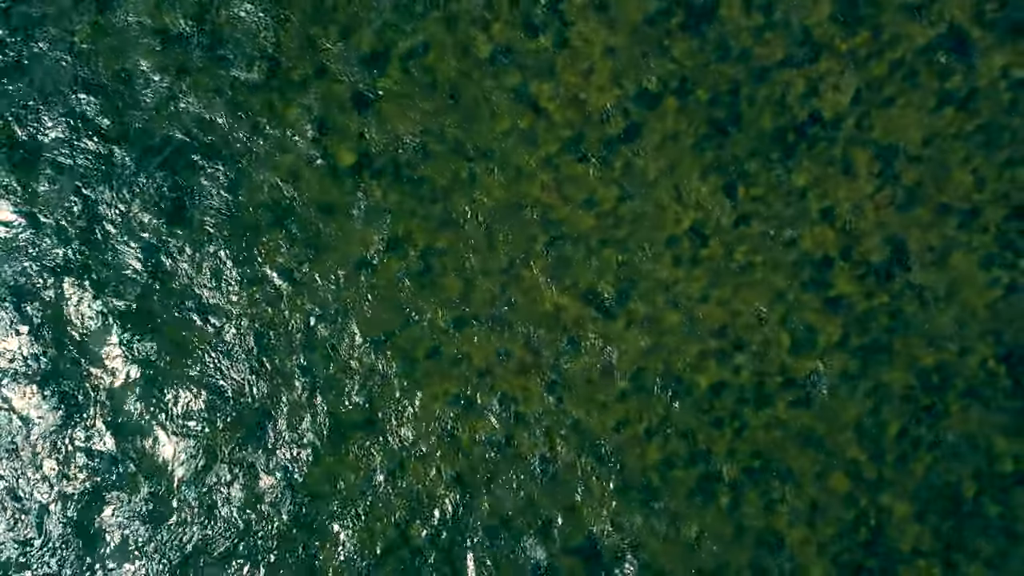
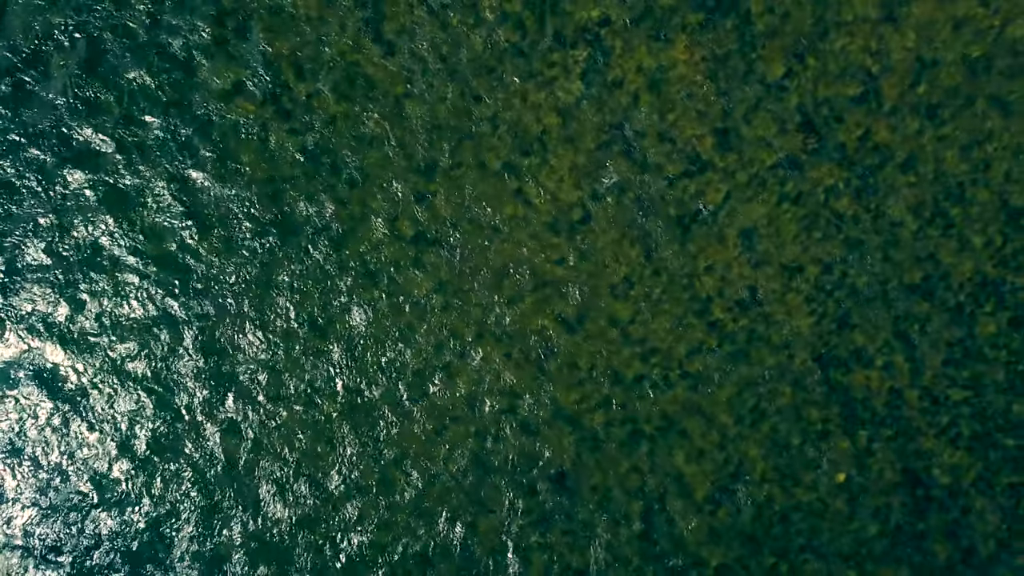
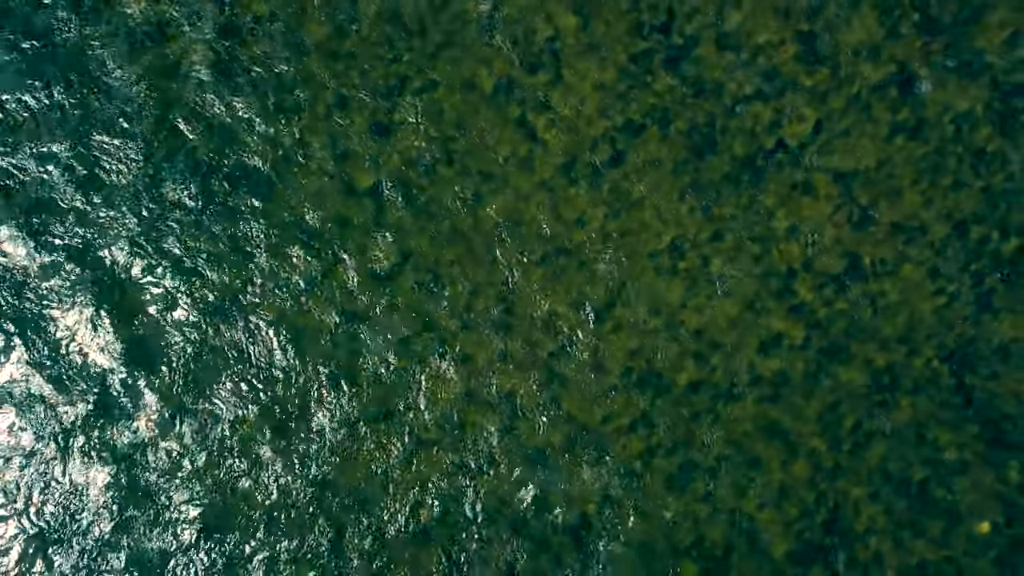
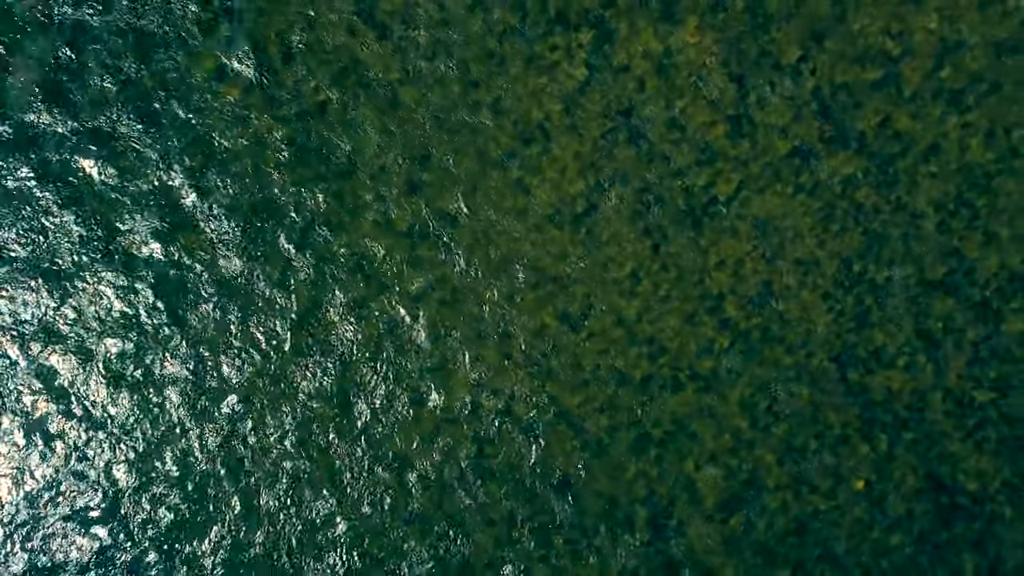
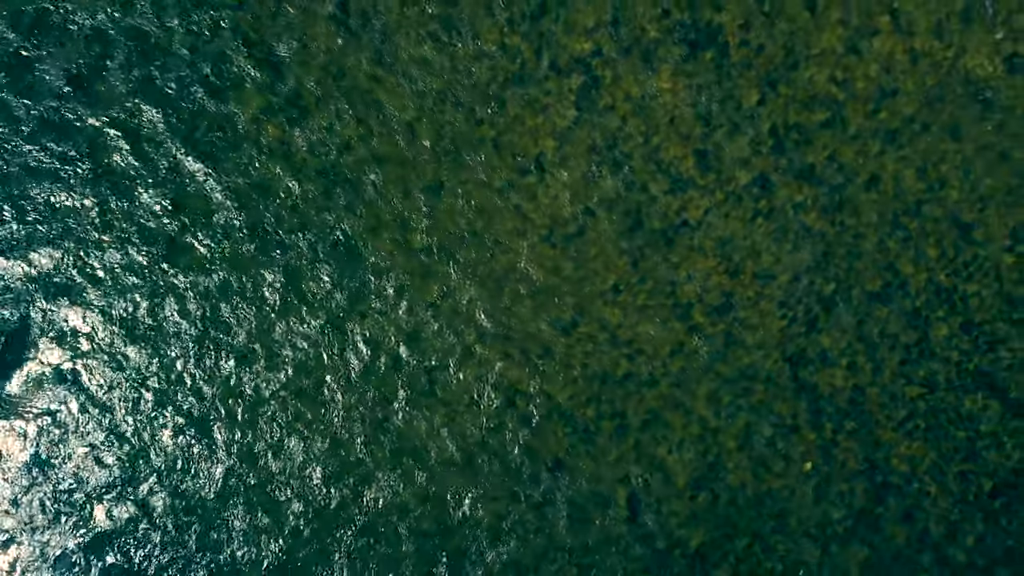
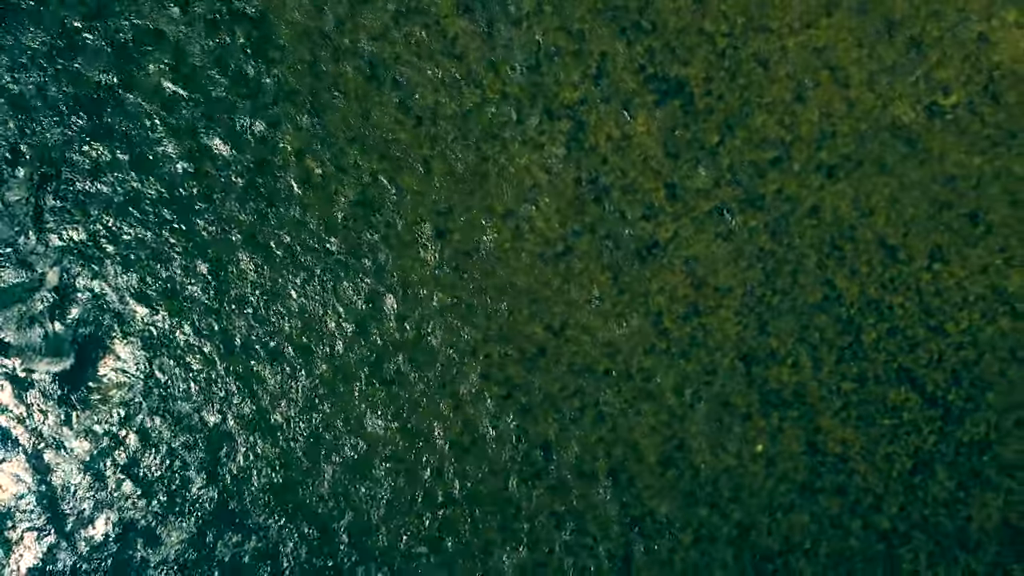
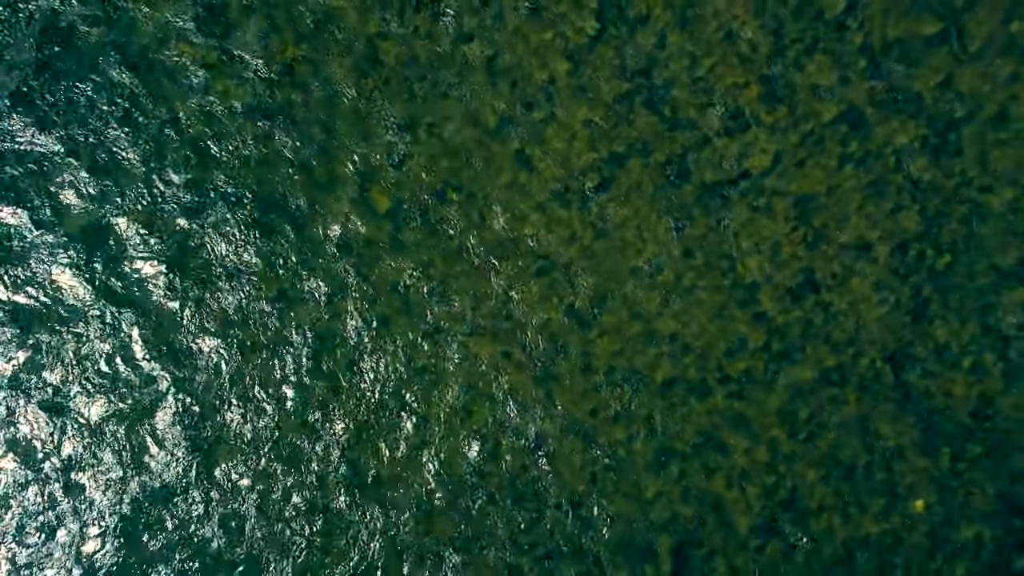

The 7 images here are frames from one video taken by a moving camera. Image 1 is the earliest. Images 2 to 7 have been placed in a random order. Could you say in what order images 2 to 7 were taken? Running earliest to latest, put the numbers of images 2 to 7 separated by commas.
3, 7, 4, 2, 5, 6
